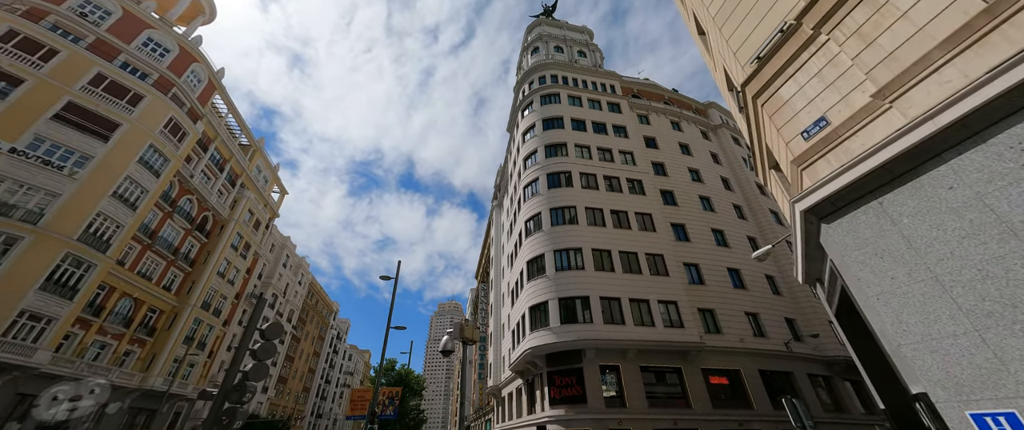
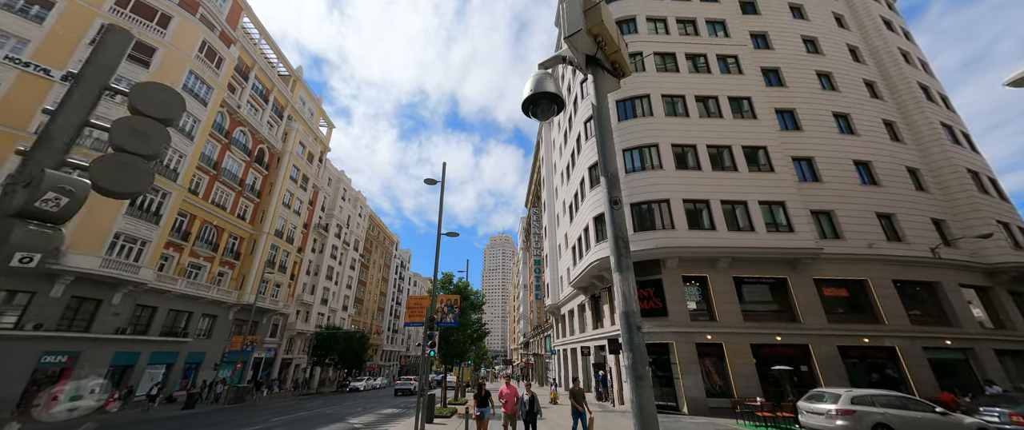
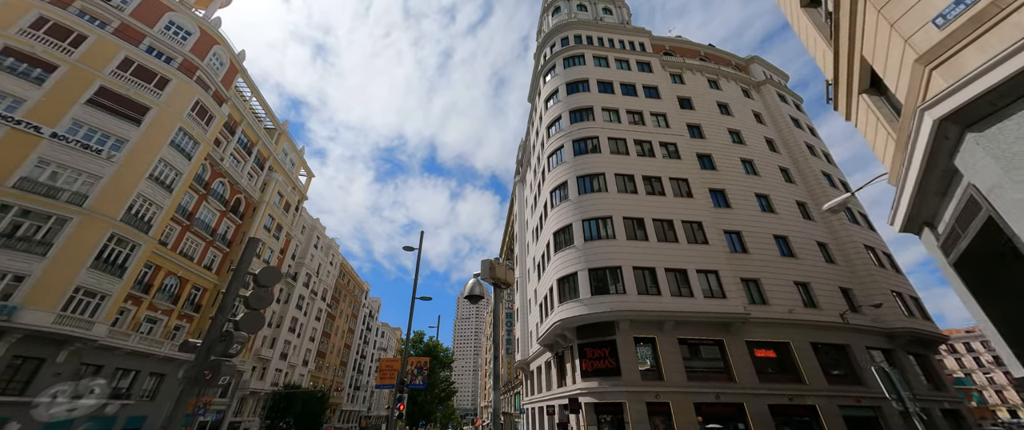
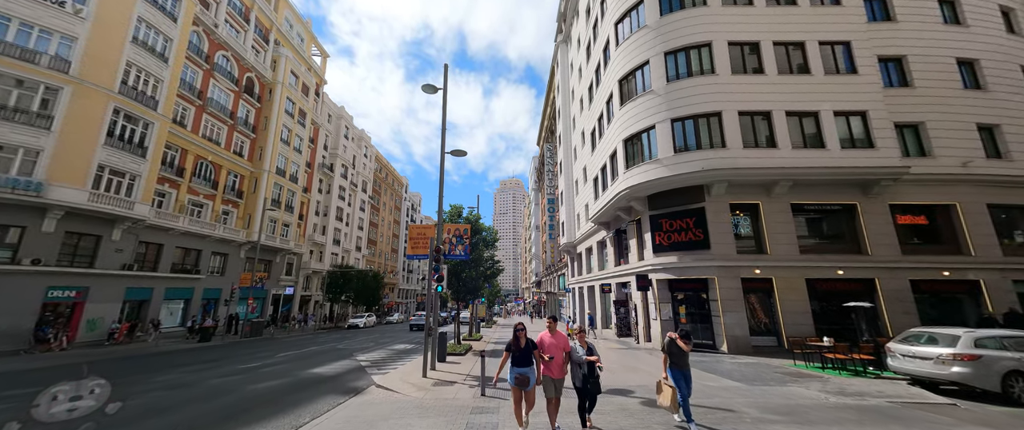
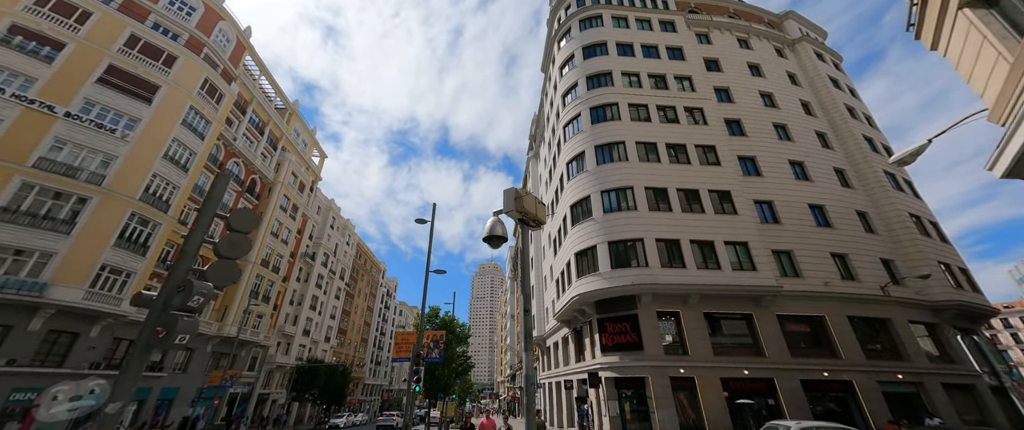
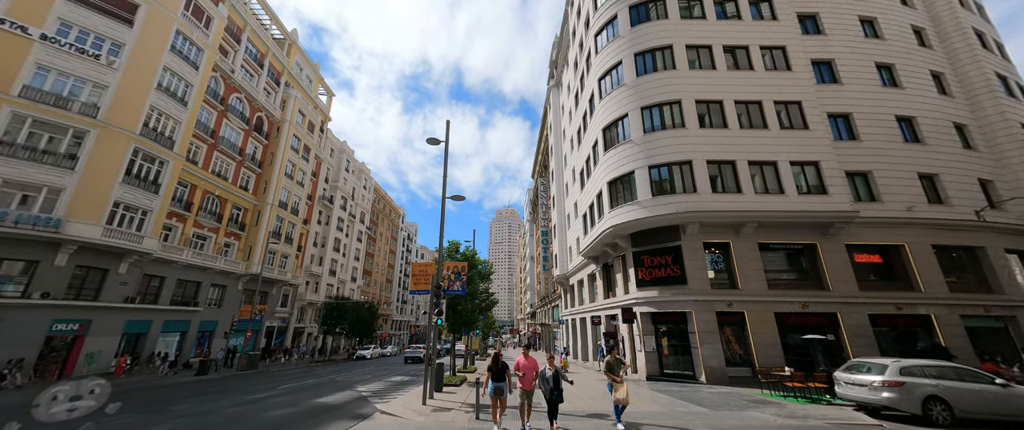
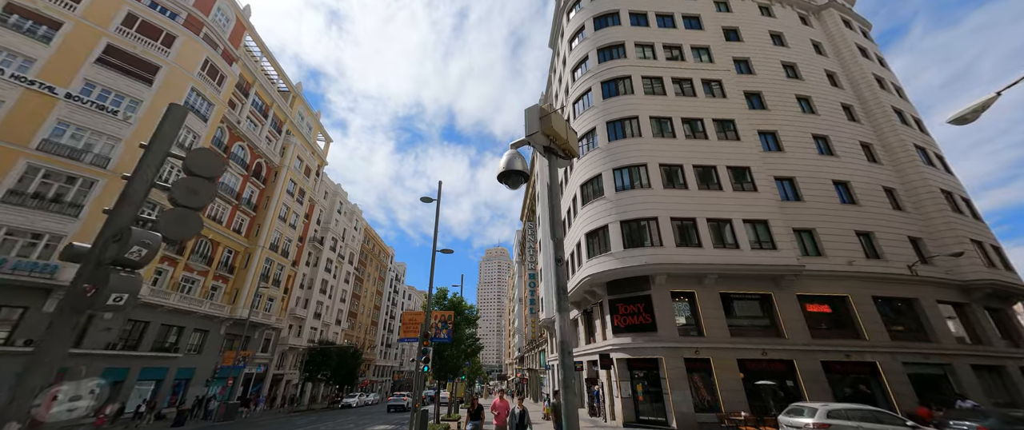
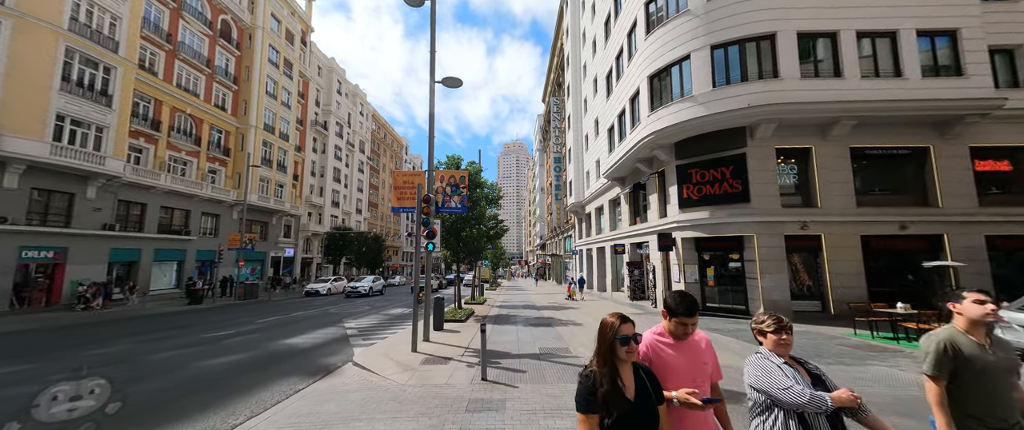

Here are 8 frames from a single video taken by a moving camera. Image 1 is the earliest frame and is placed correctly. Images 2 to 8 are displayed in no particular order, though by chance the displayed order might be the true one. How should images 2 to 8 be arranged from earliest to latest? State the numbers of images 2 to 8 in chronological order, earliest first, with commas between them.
3, 5, 7, 2, 6, 4, 8
